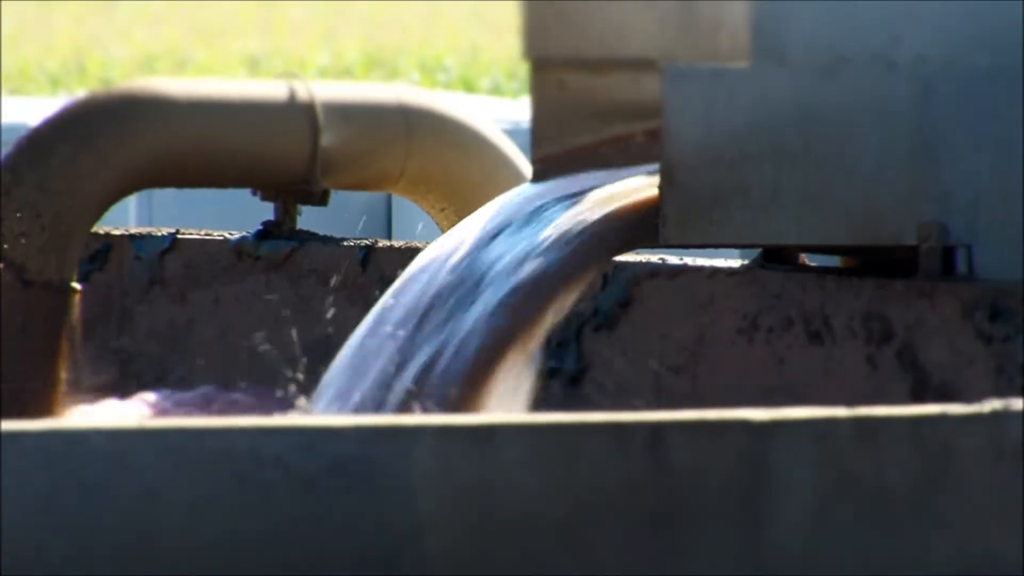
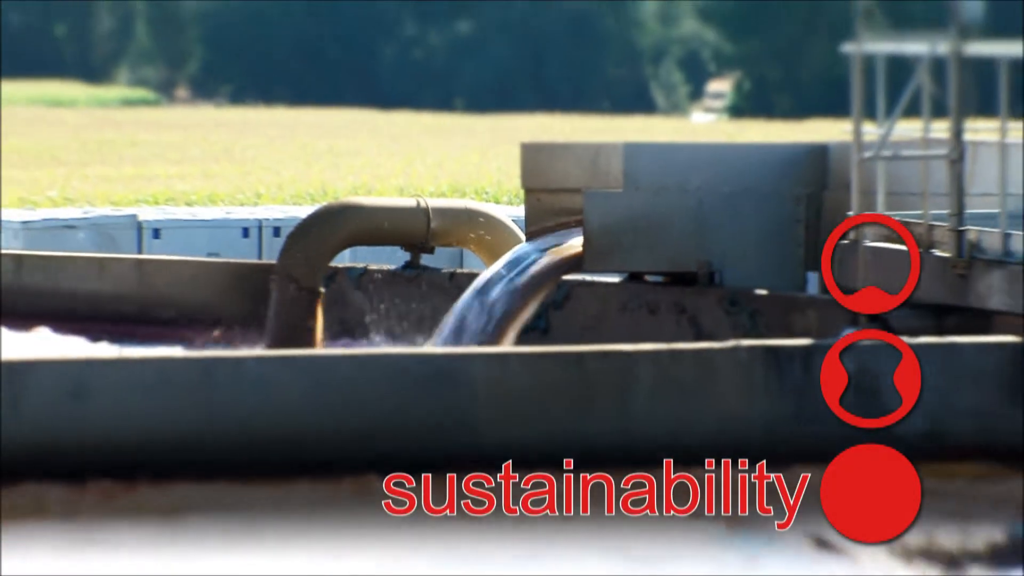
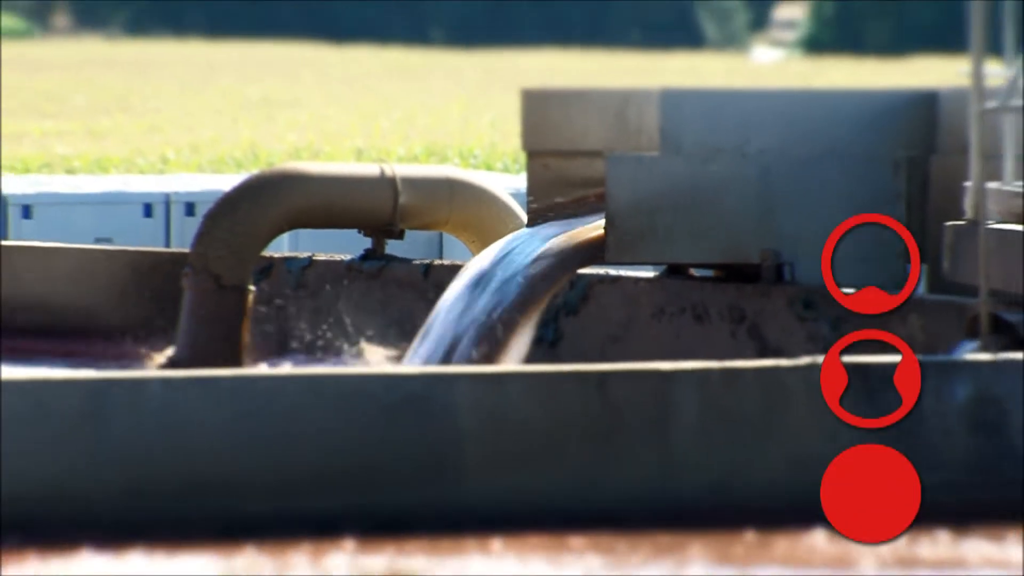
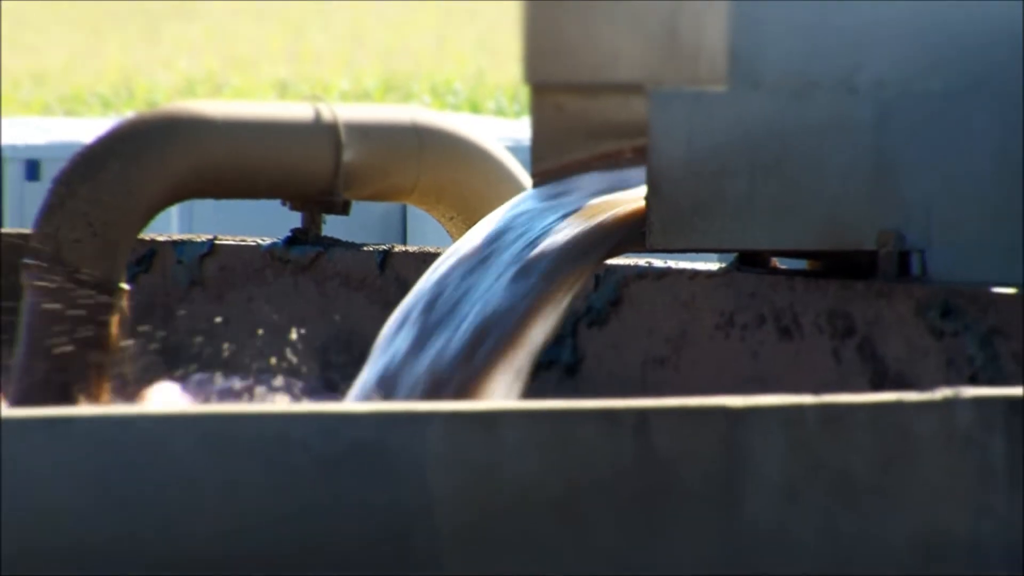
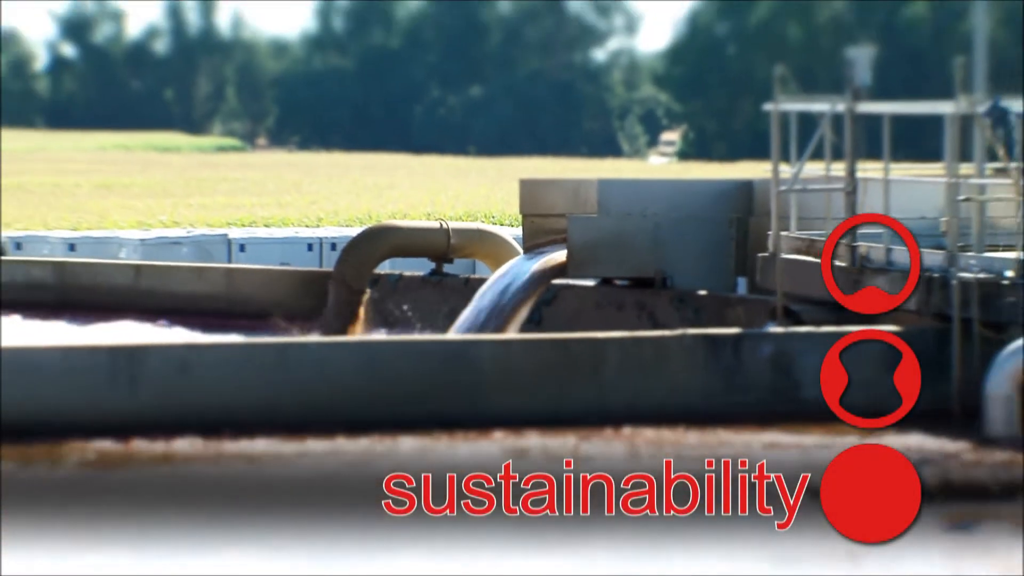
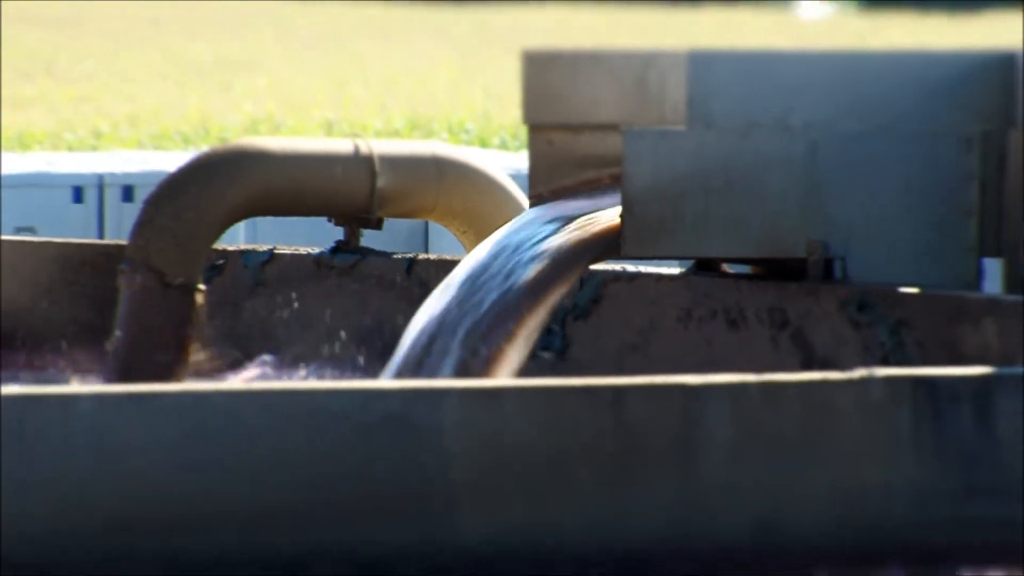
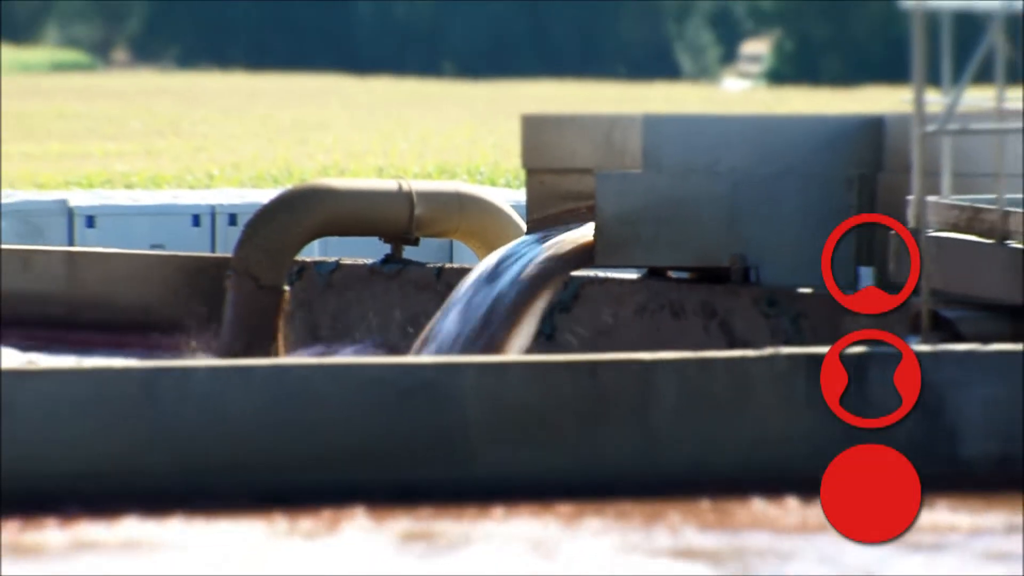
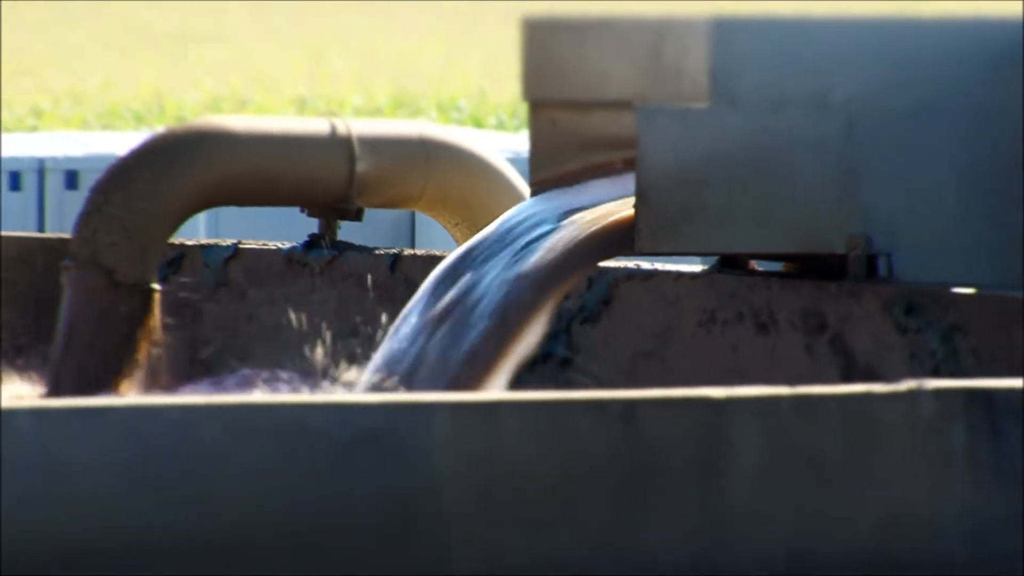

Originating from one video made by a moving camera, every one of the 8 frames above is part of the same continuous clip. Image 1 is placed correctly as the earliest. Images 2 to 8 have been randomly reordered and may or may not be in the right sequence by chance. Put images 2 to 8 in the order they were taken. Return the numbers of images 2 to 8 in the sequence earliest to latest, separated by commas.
4, 8, 6, 3, 7, 2, 5
